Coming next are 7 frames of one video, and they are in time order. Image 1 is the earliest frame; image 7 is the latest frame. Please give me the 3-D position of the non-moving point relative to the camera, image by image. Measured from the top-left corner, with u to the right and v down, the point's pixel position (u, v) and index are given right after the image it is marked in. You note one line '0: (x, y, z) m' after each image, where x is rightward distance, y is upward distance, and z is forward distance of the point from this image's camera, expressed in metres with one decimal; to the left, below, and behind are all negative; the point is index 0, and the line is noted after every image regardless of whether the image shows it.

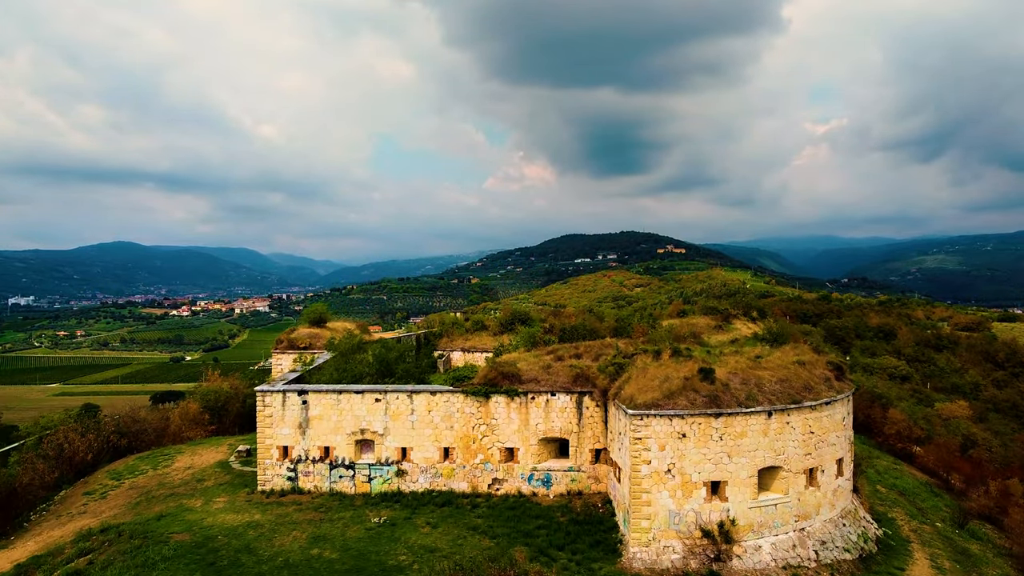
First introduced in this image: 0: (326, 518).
0: (-4.6, -5.8, +12.5) m
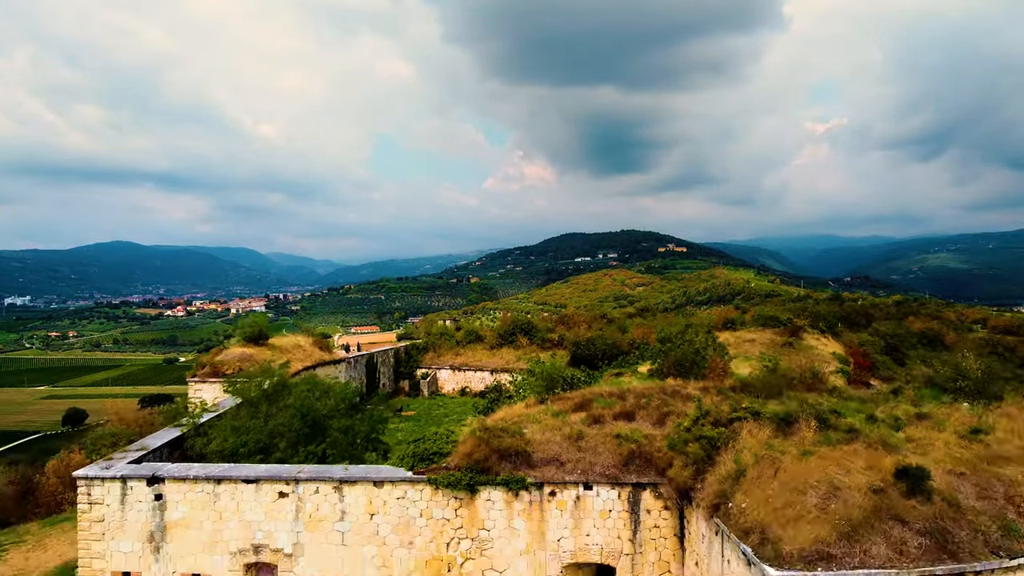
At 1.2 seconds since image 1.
0: (-4.6, -5.9, +8.1) m
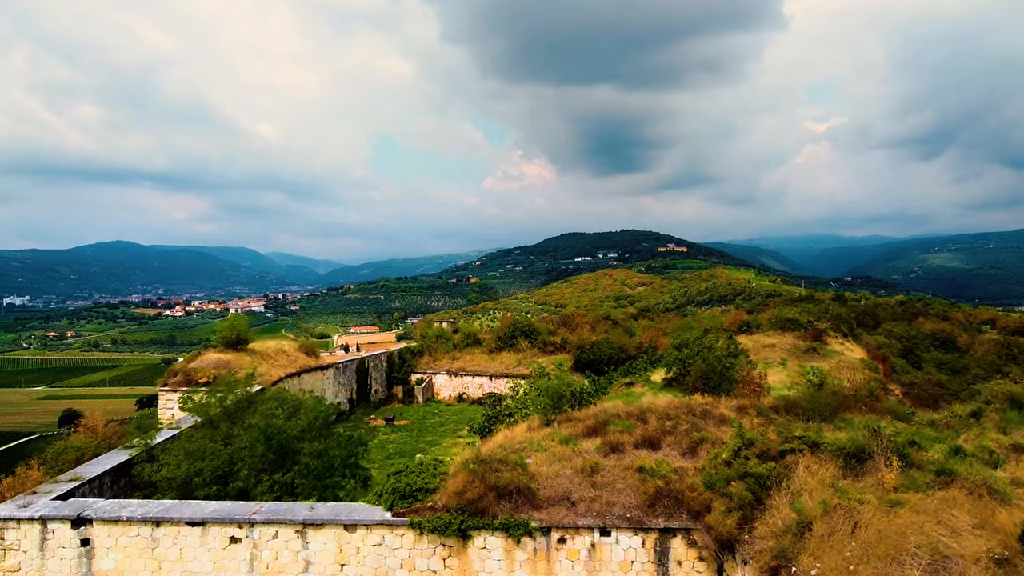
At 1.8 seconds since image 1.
0: (-4.6, -6.0, +7.0) m
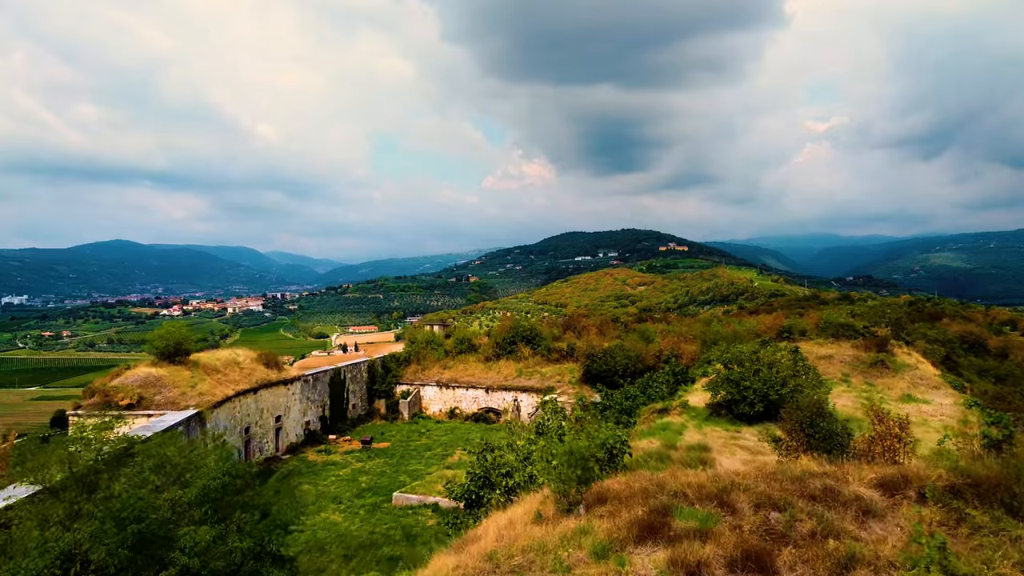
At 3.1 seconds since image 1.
0: (-4.6, -5.9, +4.7) m
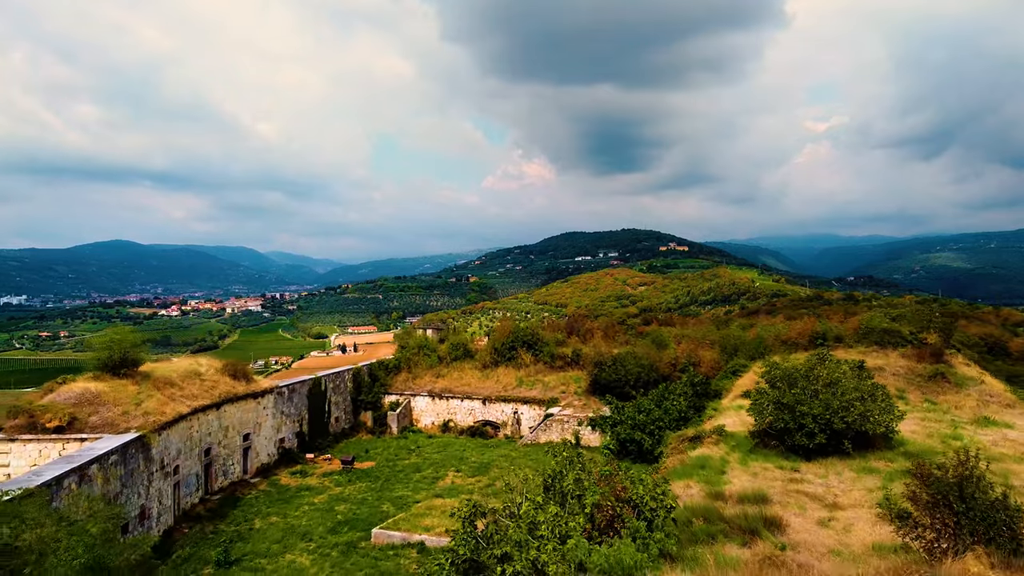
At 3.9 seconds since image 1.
0: (-4.6, -6.0, +3.2) m
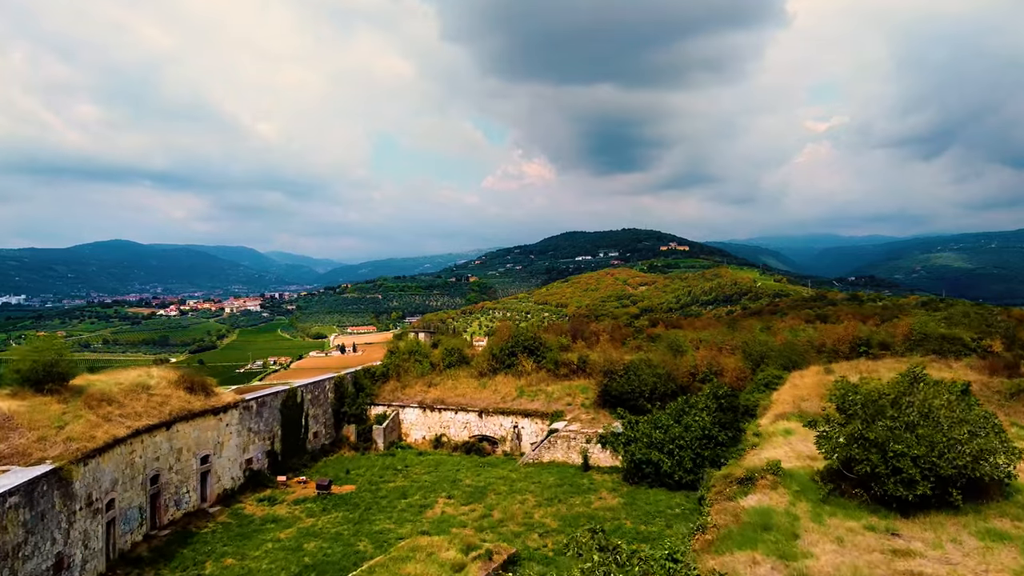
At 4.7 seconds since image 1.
0: (-4.6, -5.9, +1.8) m
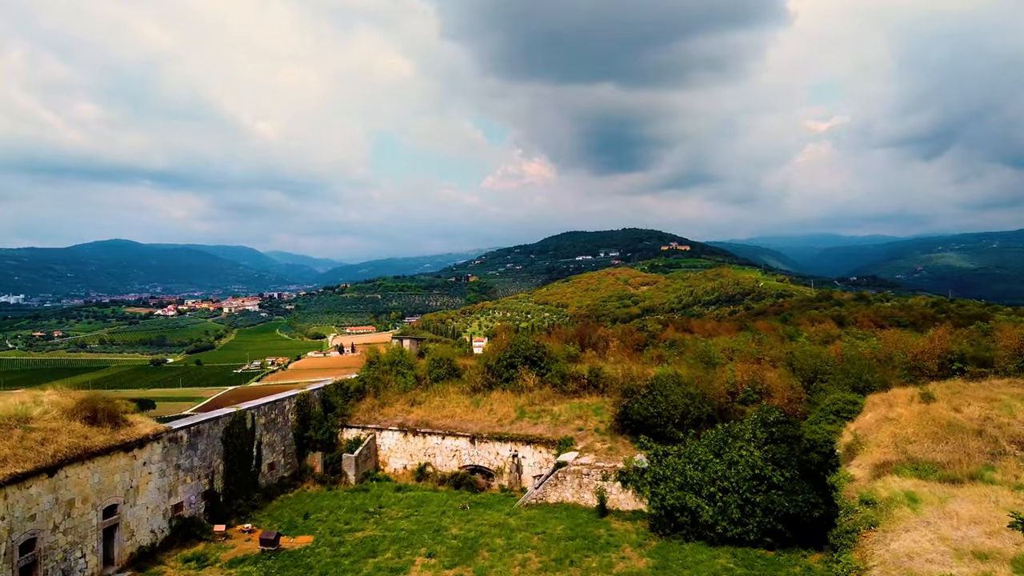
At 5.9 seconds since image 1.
0: (-4.7, -5.9, -0.4) m
